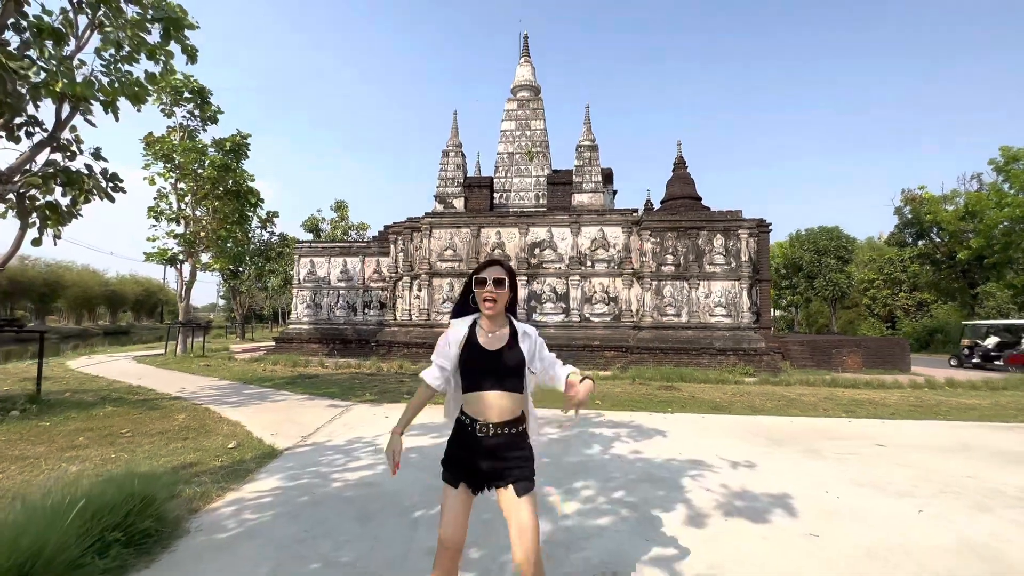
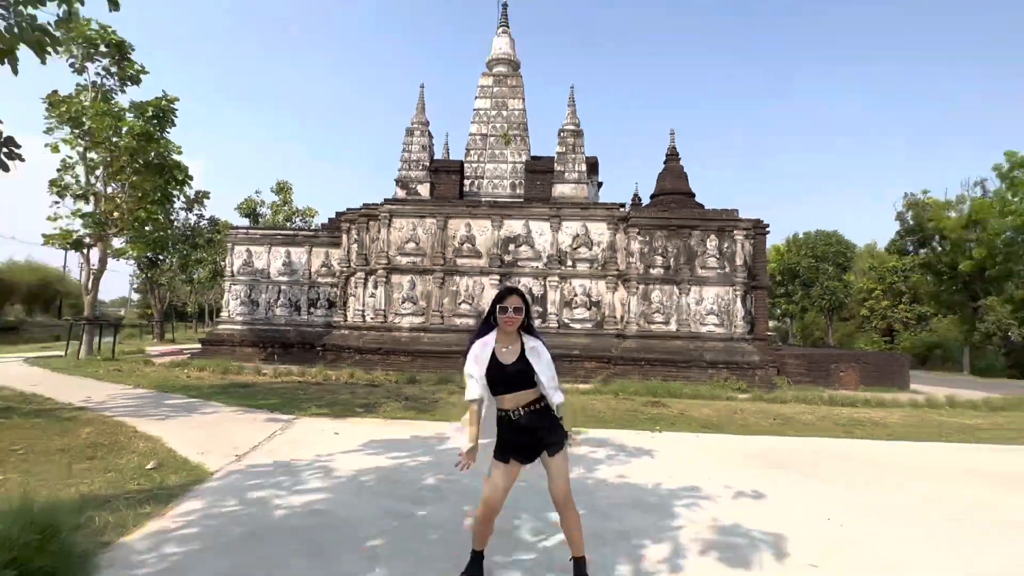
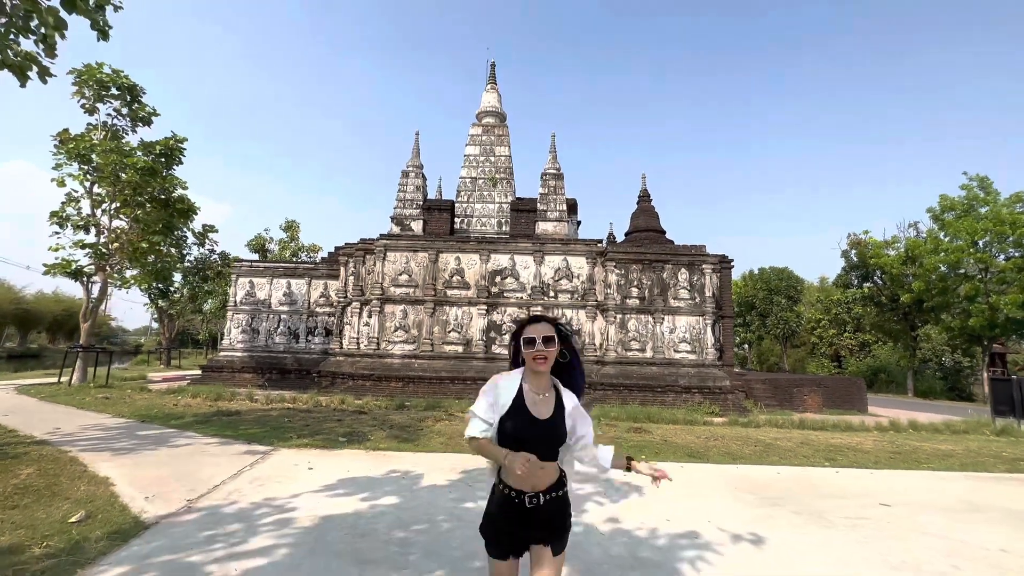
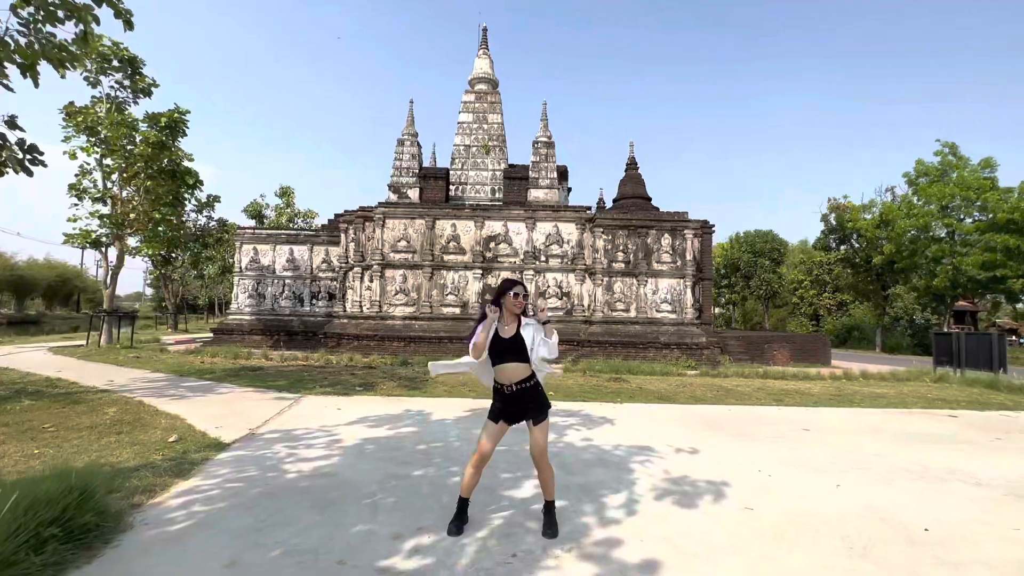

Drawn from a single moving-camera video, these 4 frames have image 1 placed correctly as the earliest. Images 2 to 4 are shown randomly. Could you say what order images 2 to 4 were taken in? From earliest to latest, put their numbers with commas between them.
2, 4, 3
